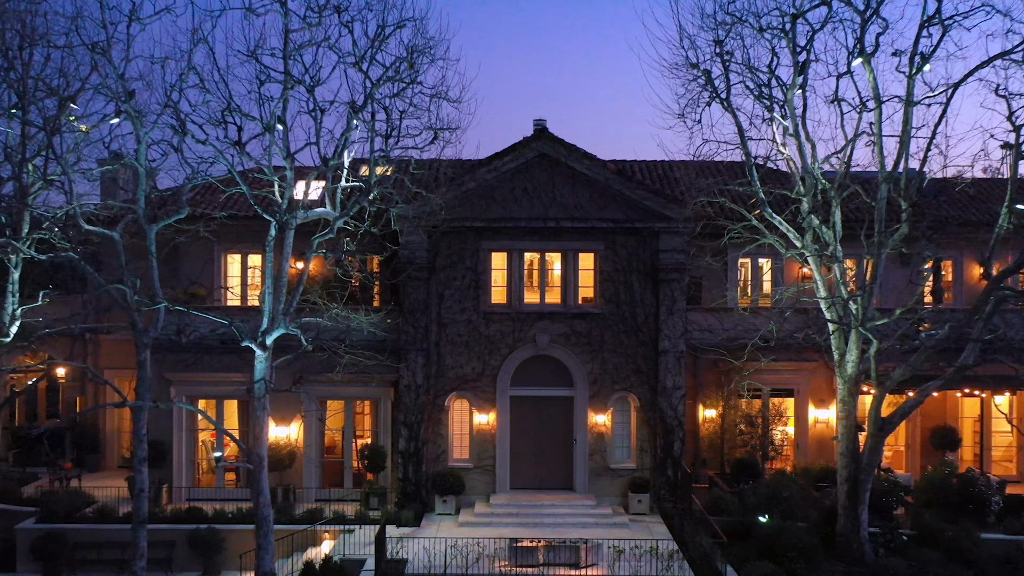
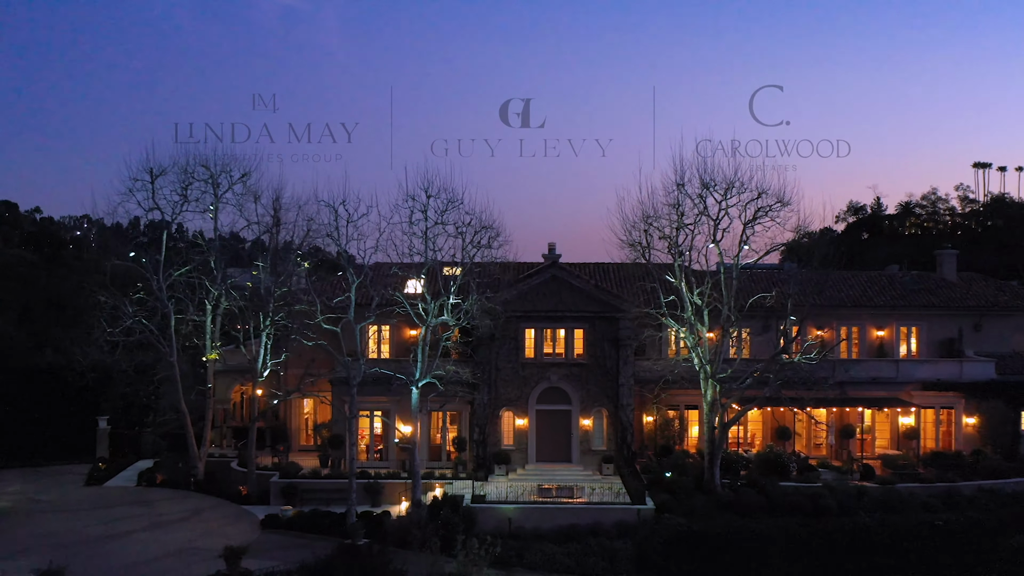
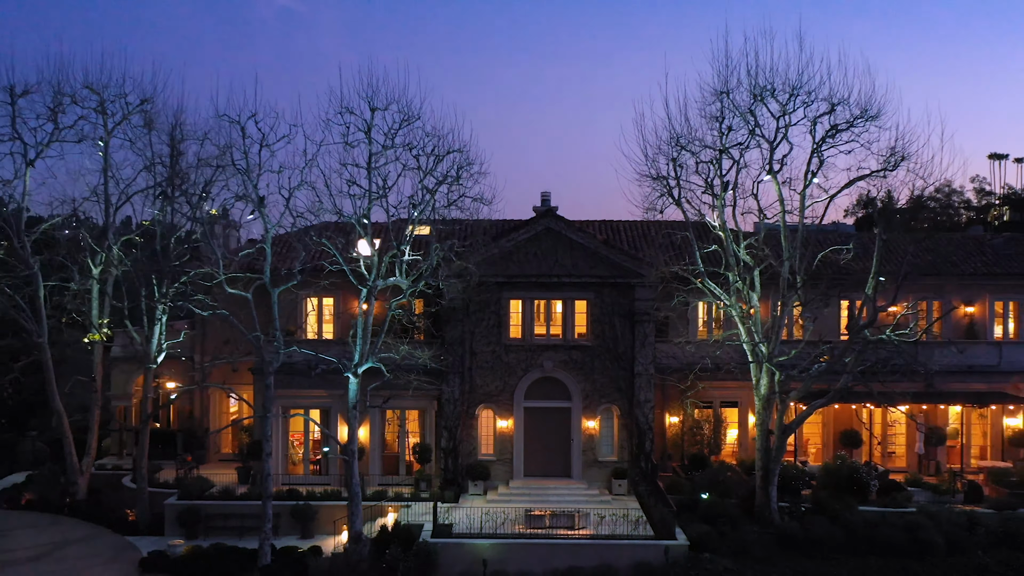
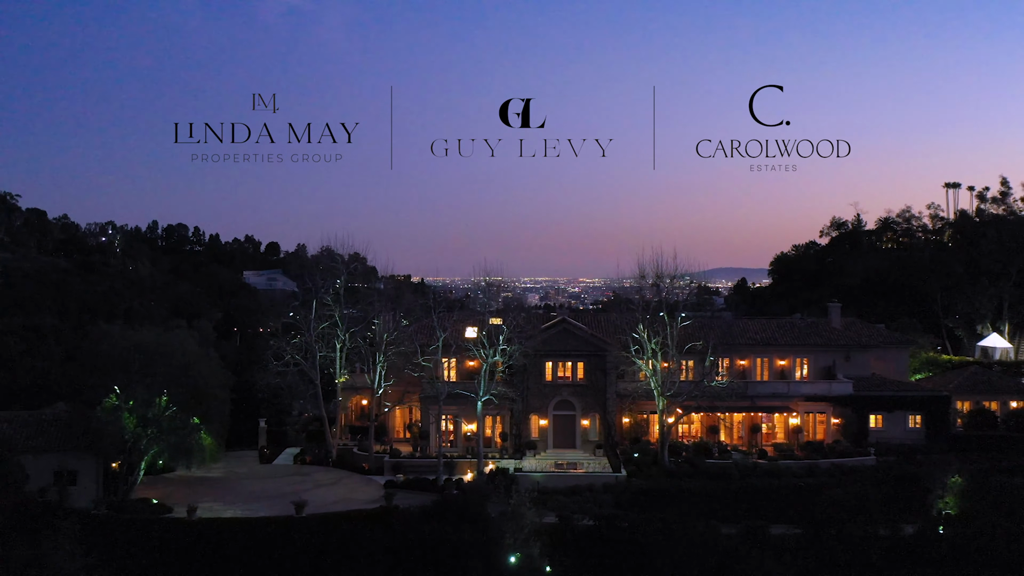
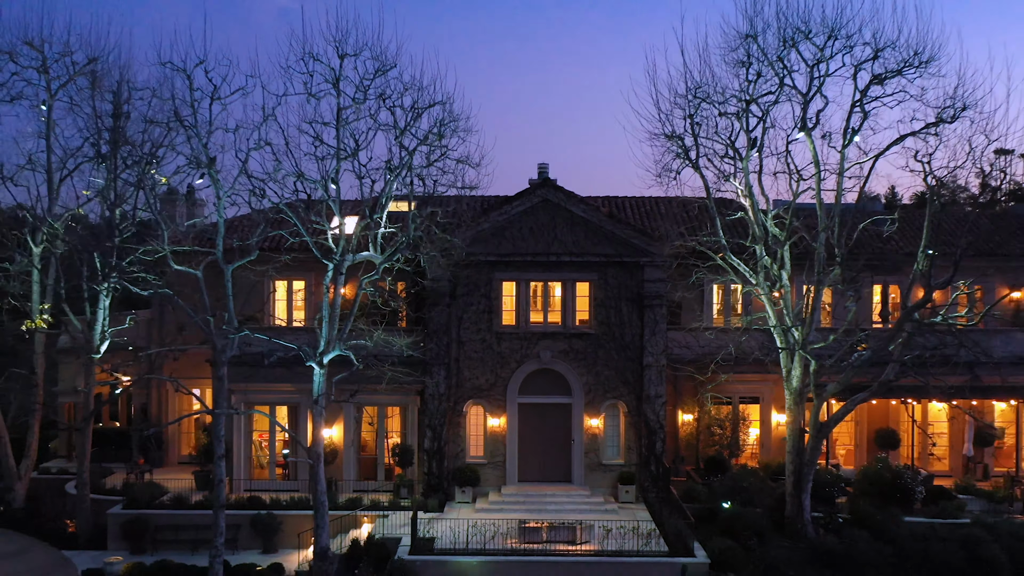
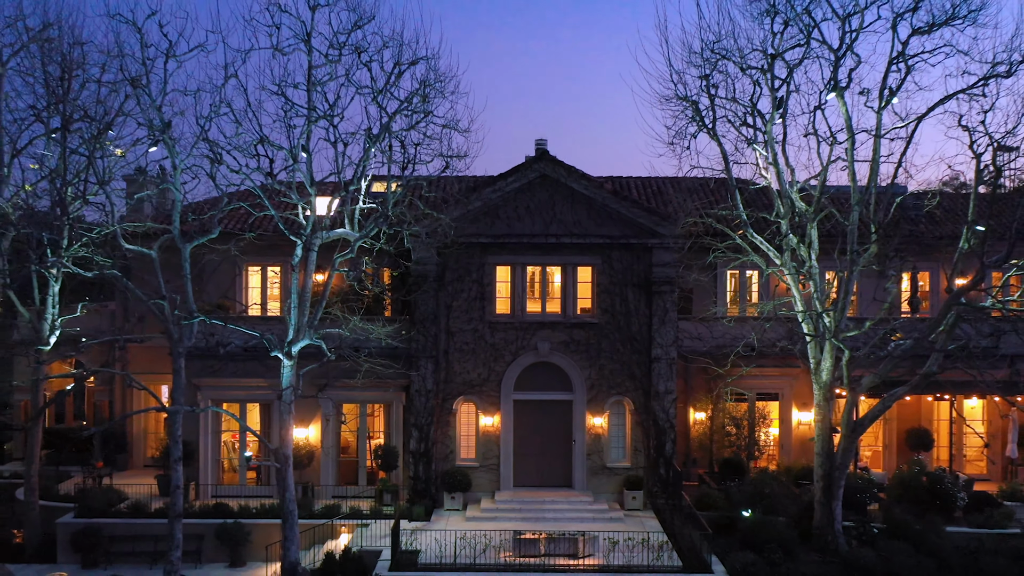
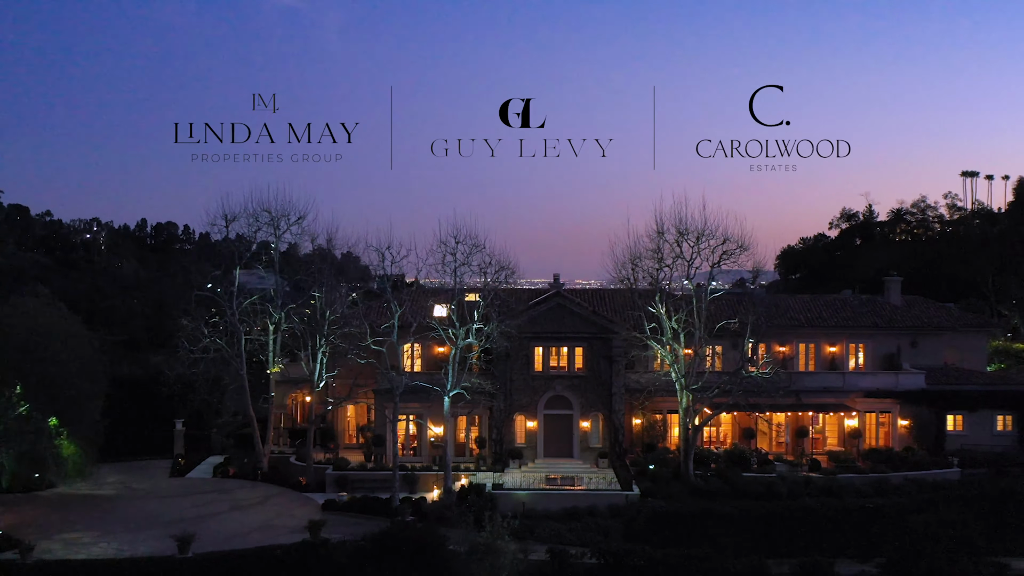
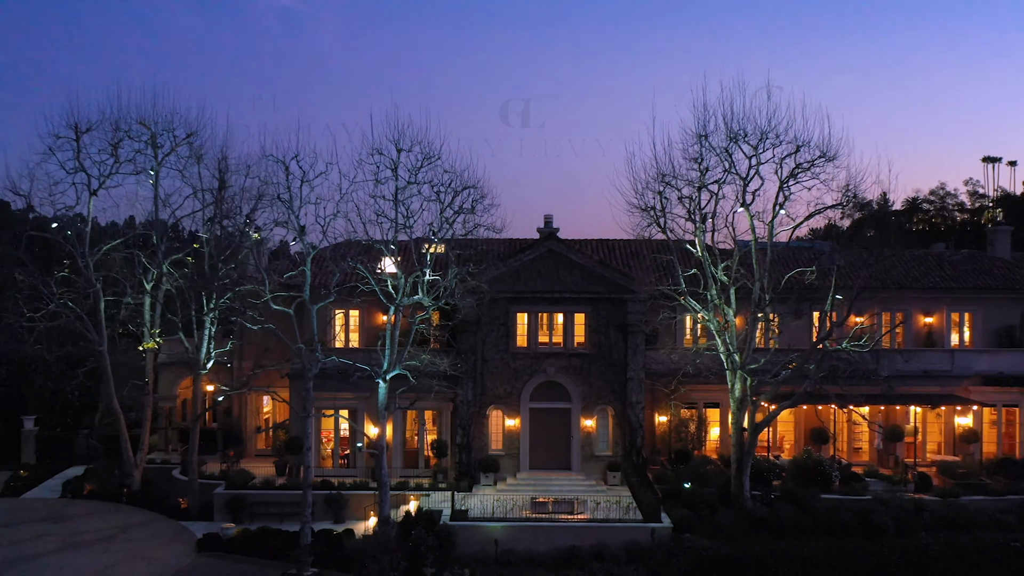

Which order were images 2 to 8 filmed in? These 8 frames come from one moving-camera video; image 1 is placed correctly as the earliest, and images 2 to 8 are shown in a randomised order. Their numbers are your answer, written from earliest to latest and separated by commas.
6, 5, 3, 8, 2, 7, 4
